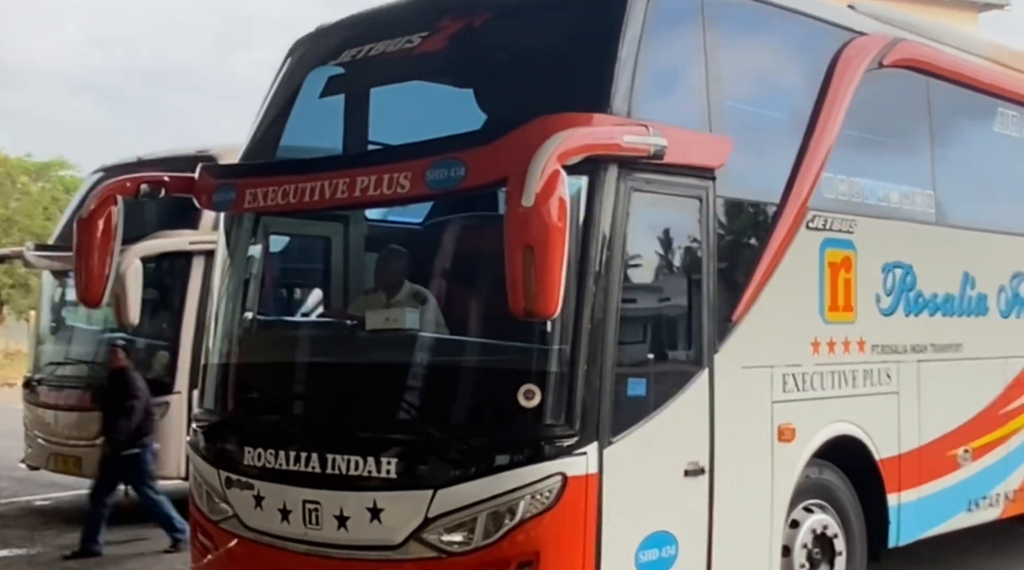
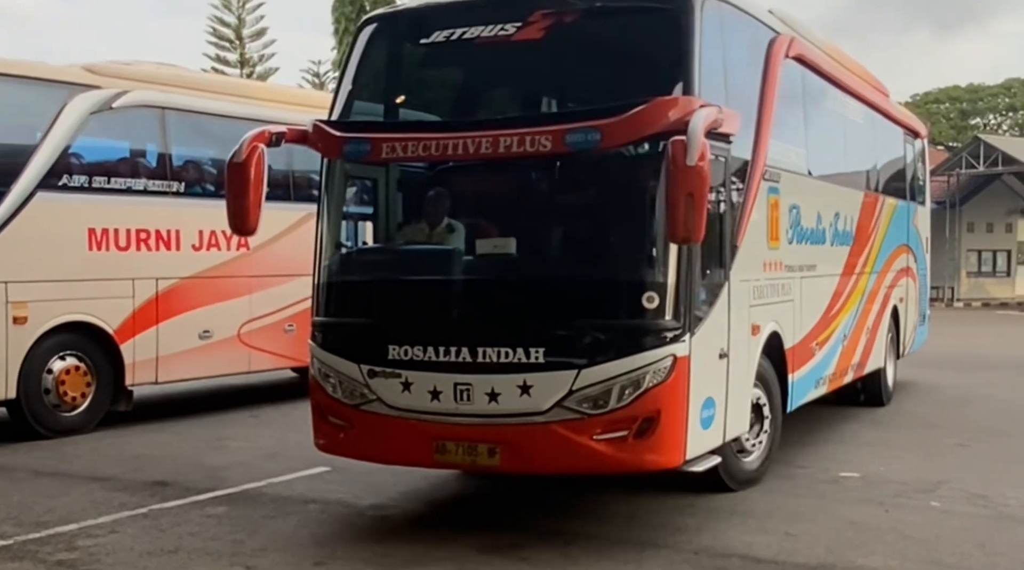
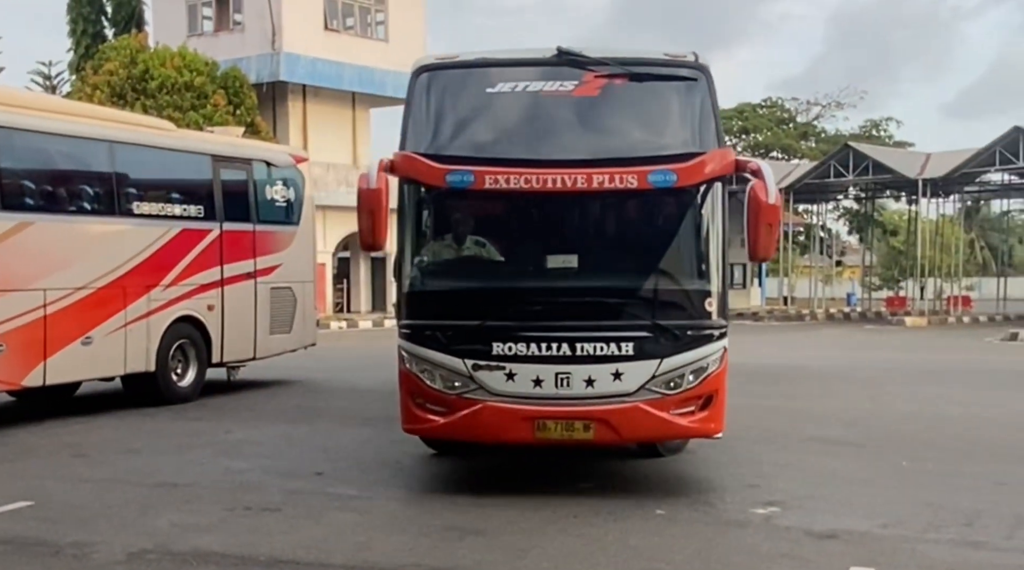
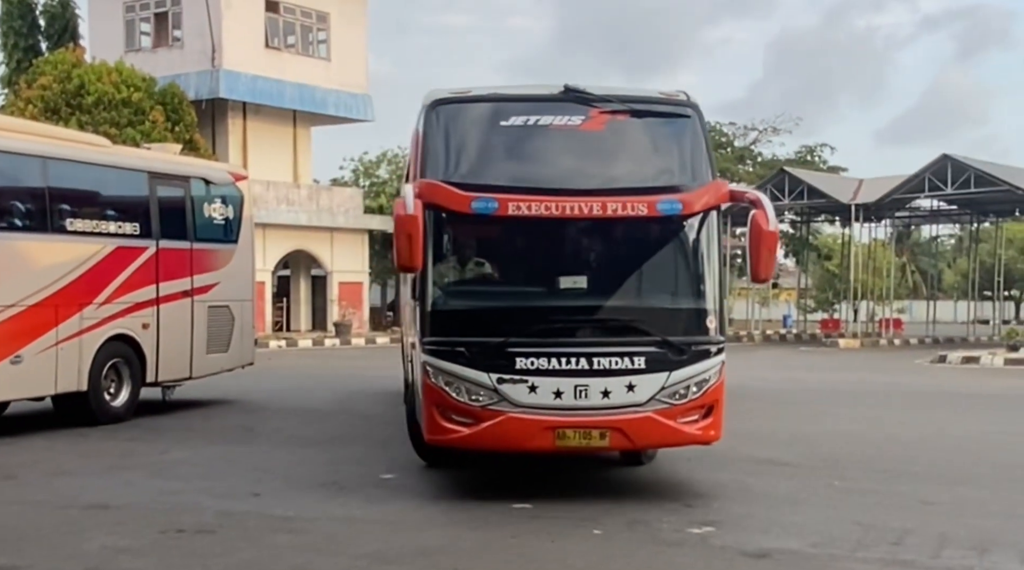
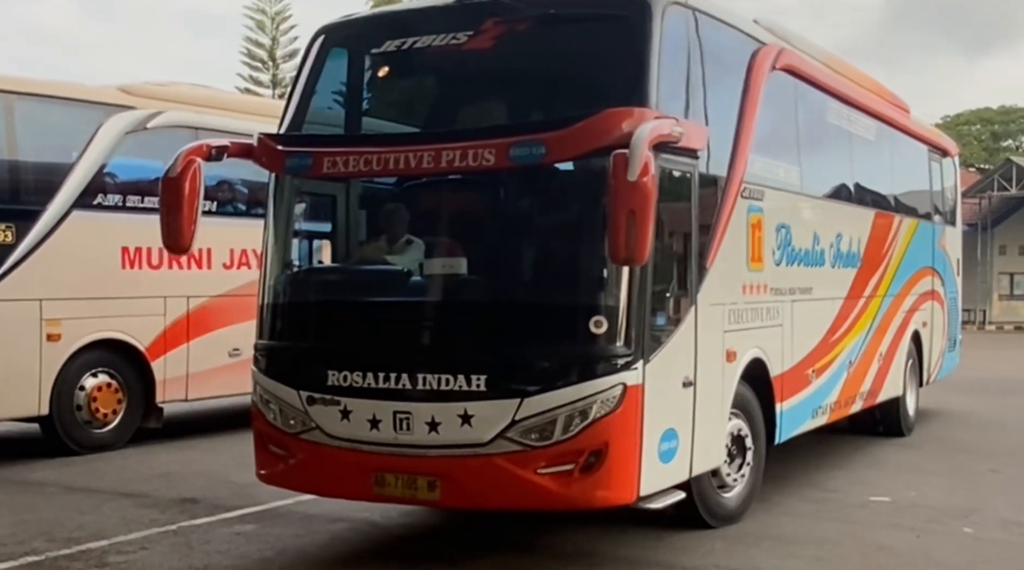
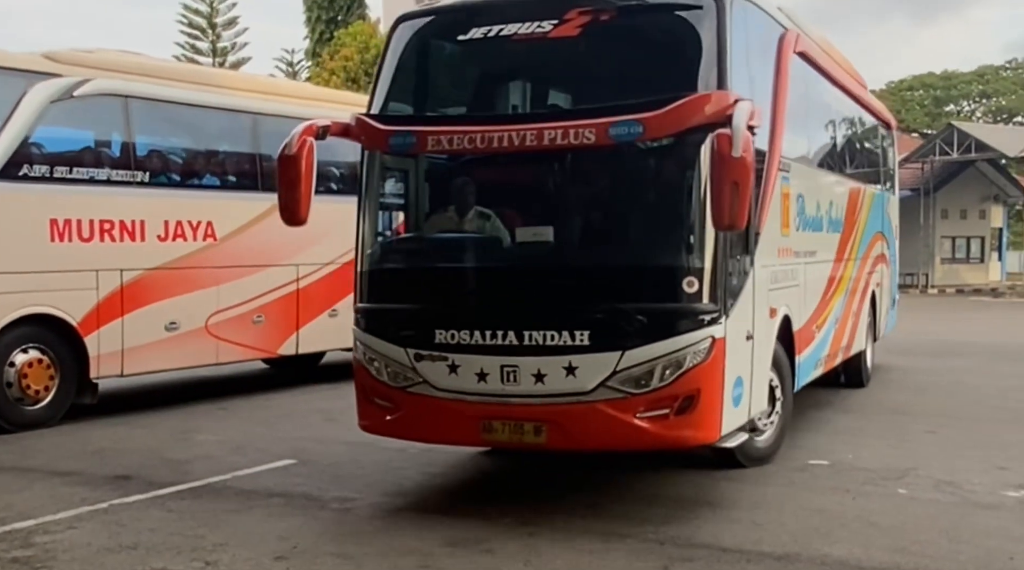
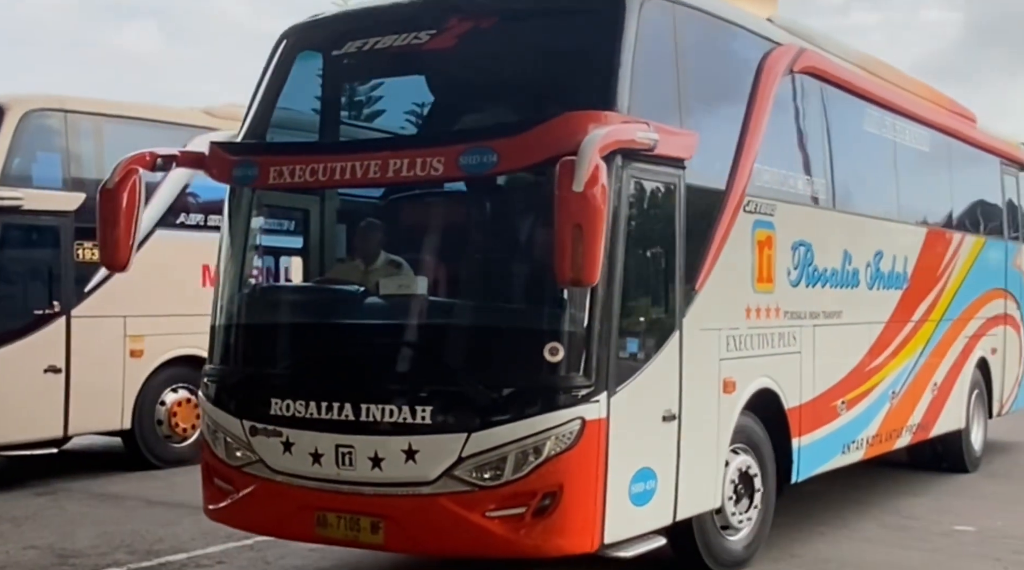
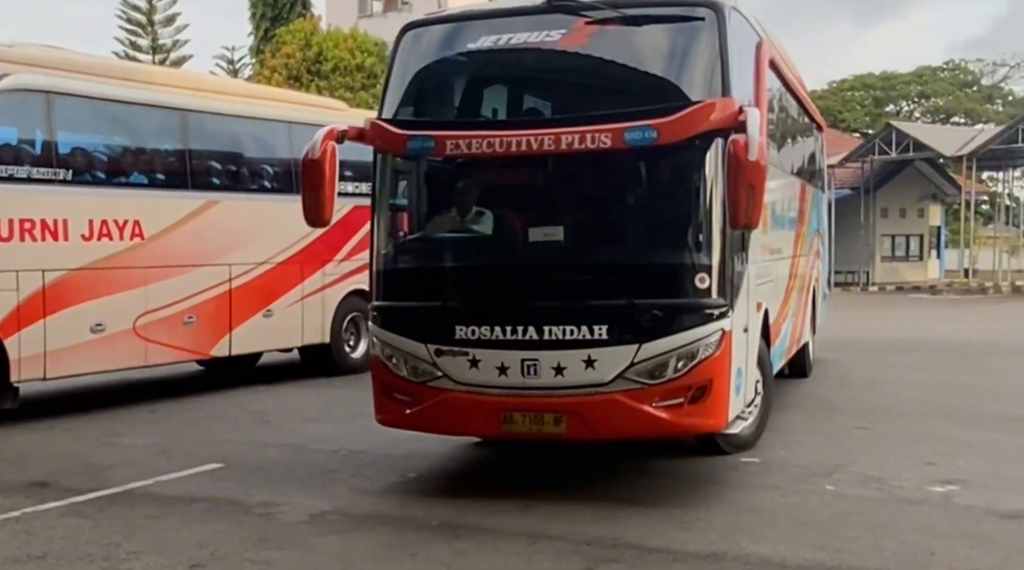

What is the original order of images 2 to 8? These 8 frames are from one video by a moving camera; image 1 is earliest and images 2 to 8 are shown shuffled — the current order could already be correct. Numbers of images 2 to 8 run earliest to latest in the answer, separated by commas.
7, 5, 2, 6, 8, 3, 4
